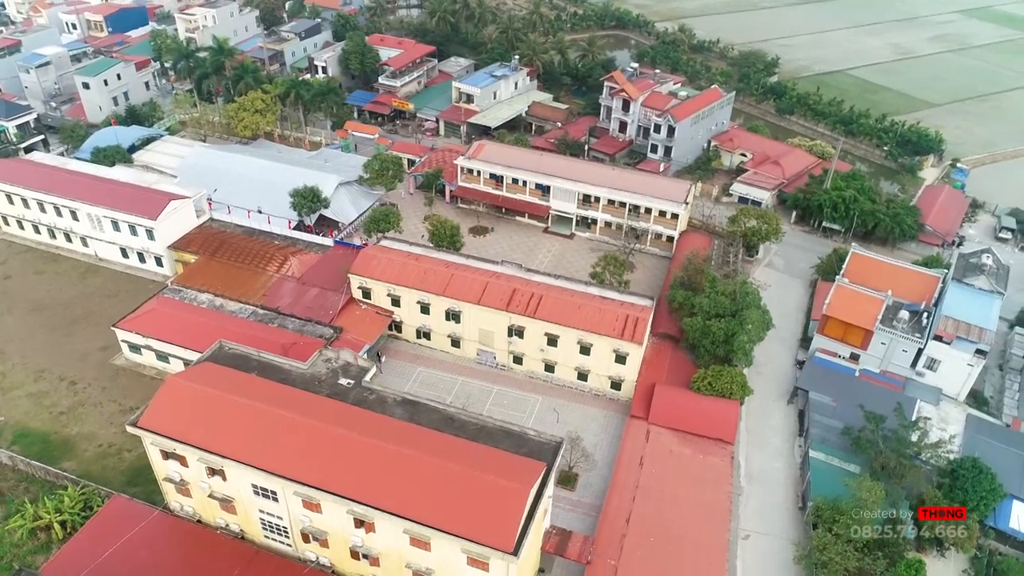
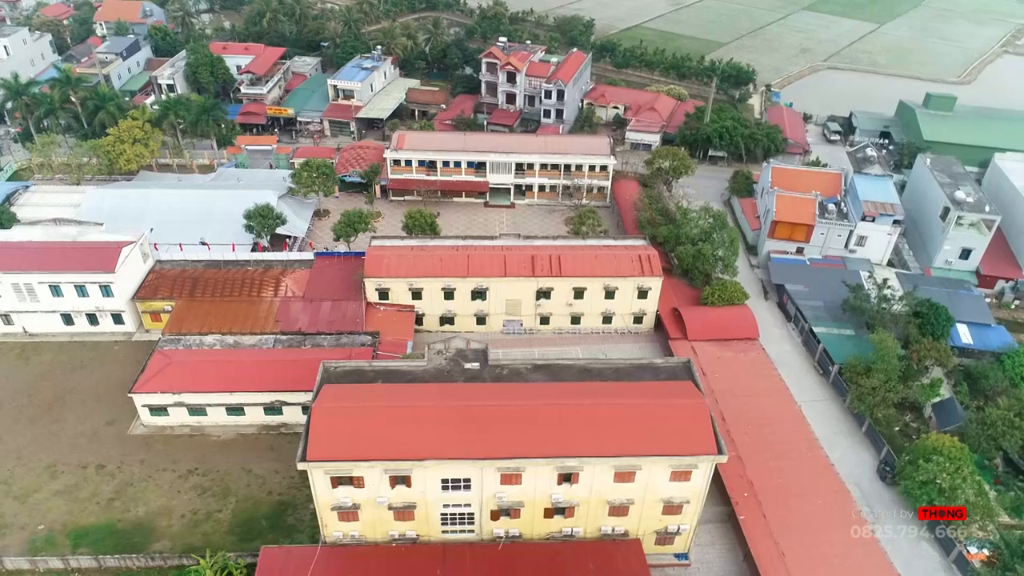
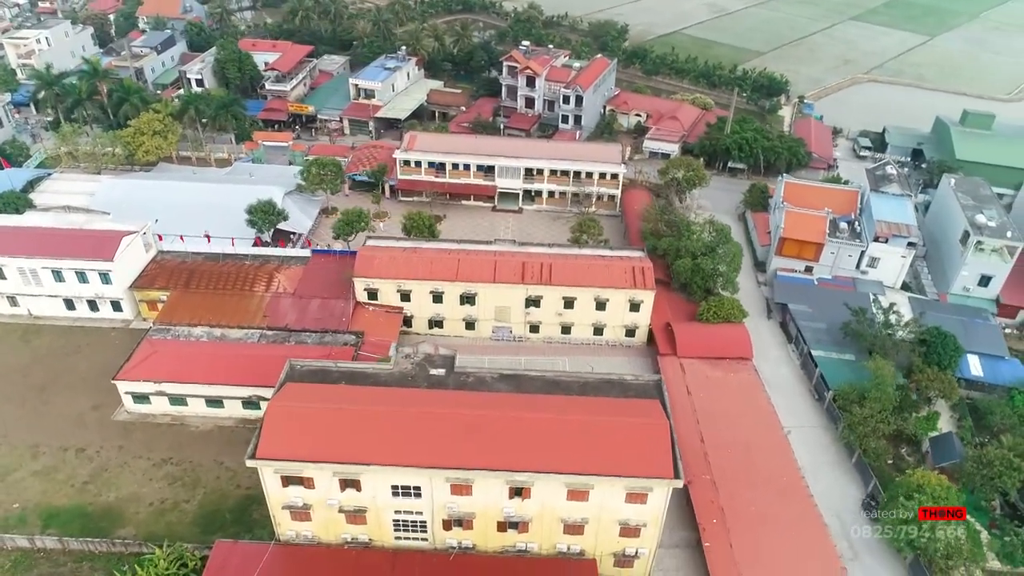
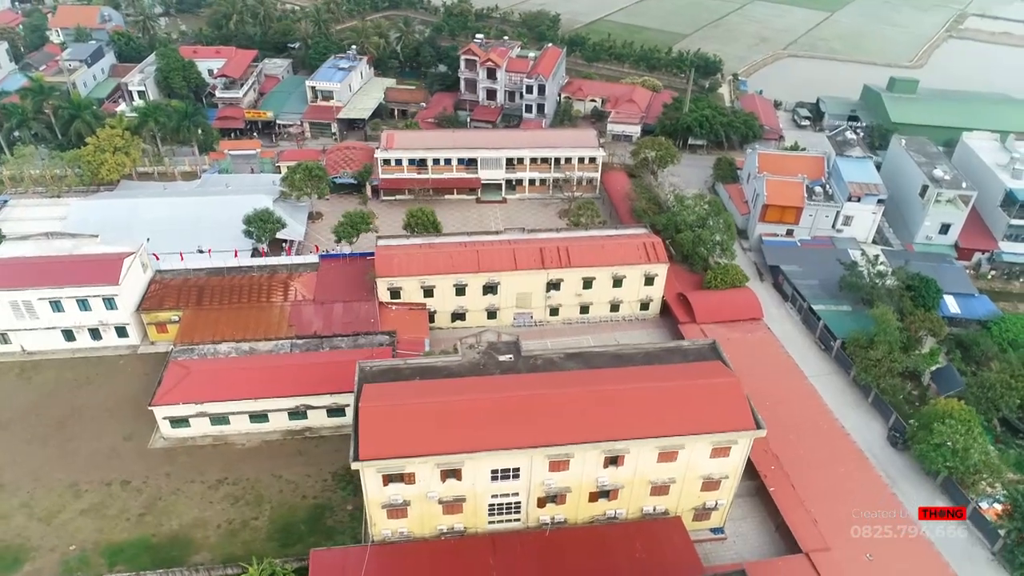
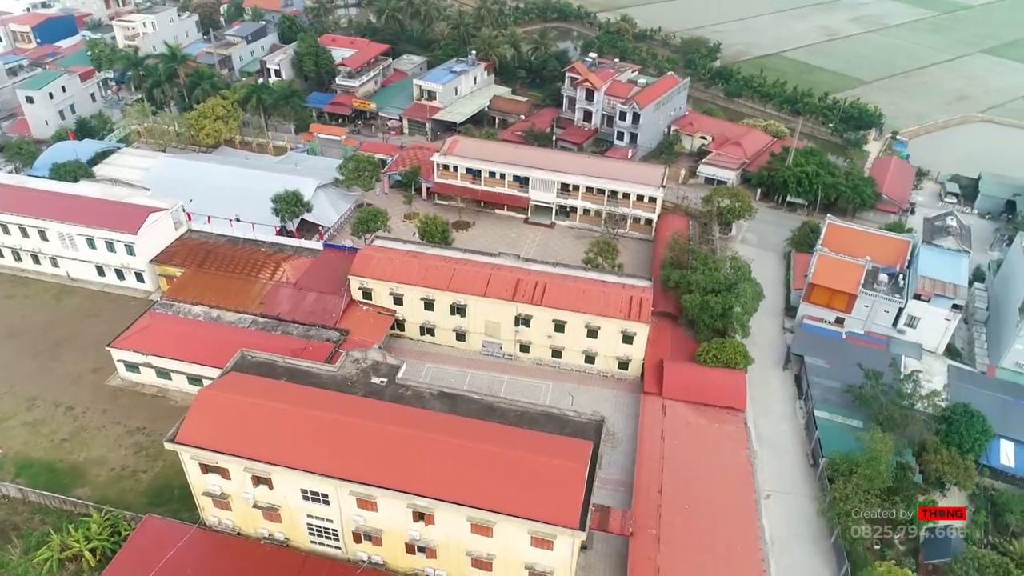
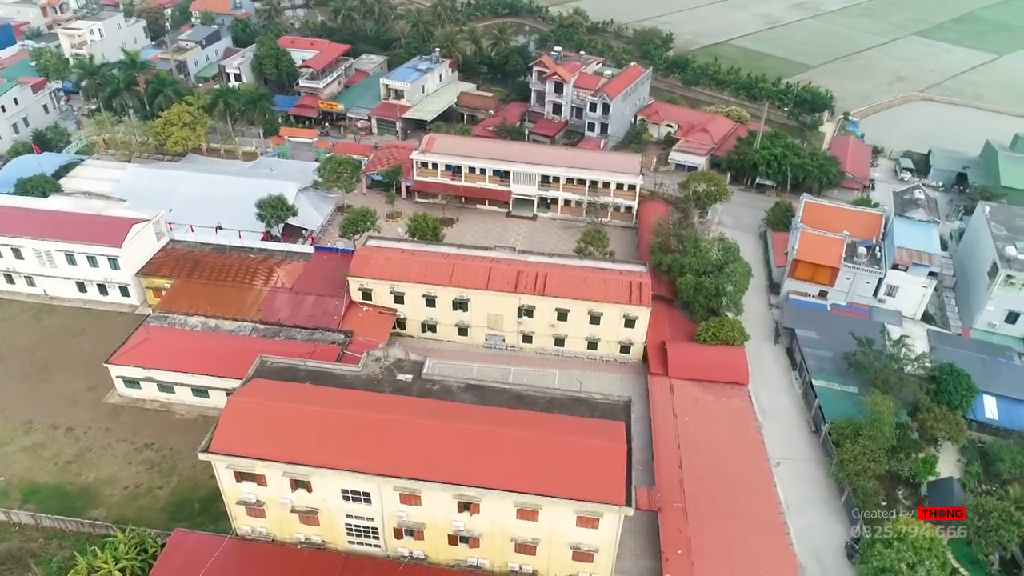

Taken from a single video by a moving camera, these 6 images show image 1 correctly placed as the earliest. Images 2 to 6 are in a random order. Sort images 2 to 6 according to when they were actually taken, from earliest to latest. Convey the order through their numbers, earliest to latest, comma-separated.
5, 6, 3, 2, 4
